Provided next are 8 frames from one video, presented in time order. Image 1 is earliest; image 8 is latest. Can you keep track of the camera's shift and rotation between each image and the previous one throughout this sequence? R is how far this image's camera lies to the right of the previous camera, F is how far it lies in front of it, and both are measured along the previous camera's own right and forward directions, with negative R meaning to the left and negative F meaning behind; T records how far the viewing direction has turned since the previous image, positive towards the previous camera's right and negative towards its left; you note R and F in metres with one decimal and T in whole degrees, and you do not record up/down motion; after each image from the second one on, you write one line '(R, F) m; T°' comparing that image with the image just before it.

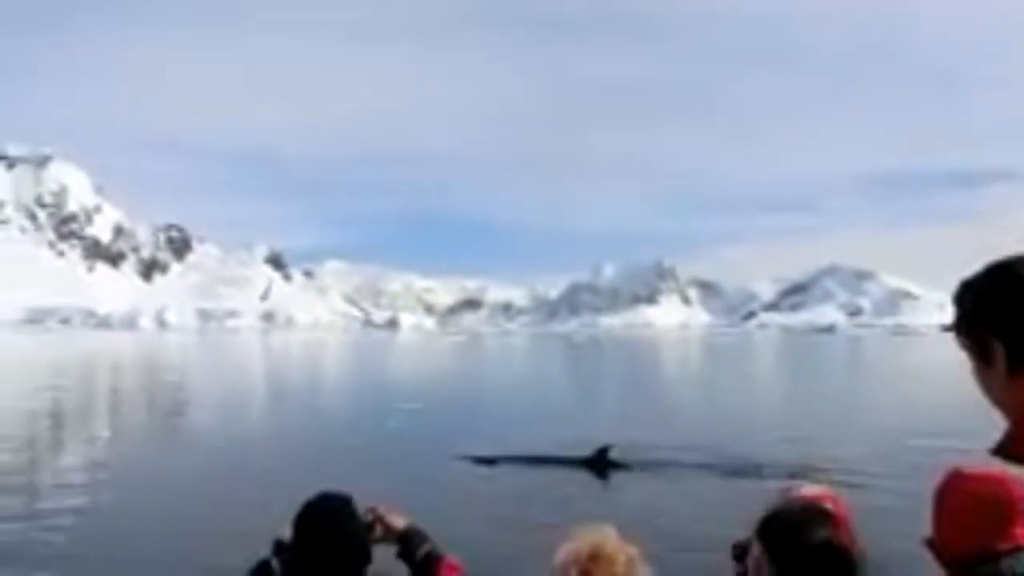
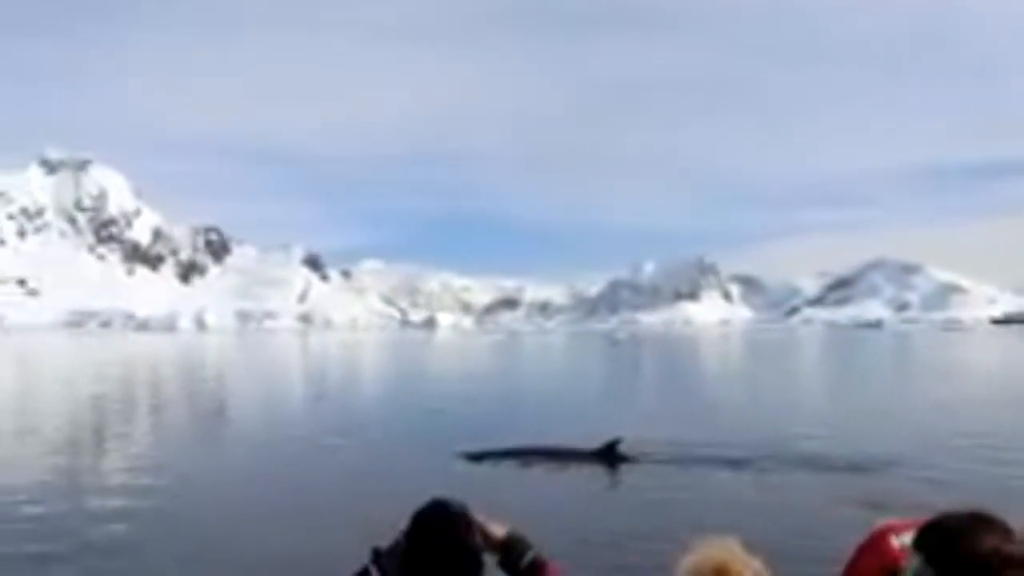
(-1.6, +0.5) m; -1°
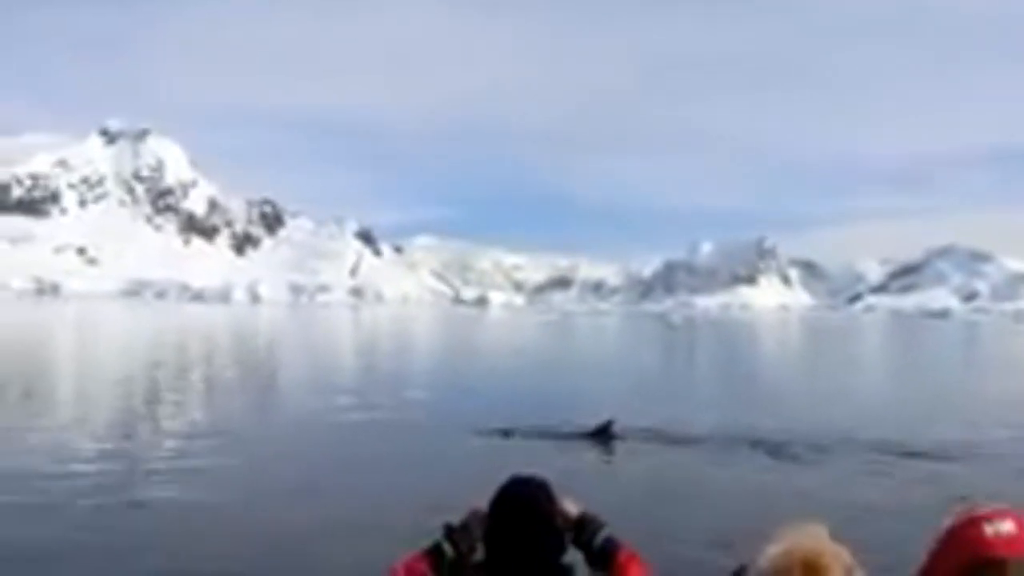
(-0.7, +0.9) m; -3°
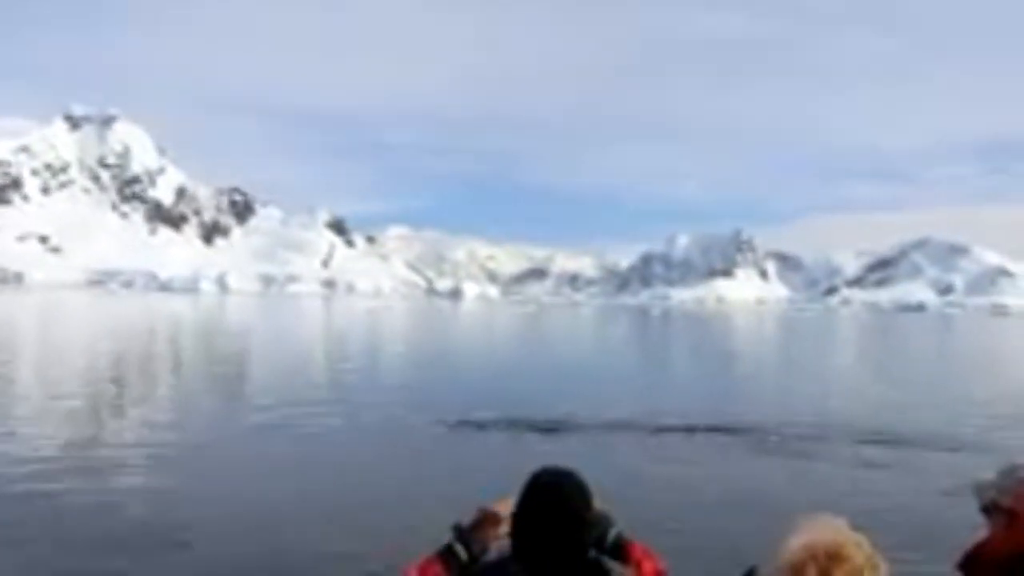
(-0.8, +1.2) m; +2°
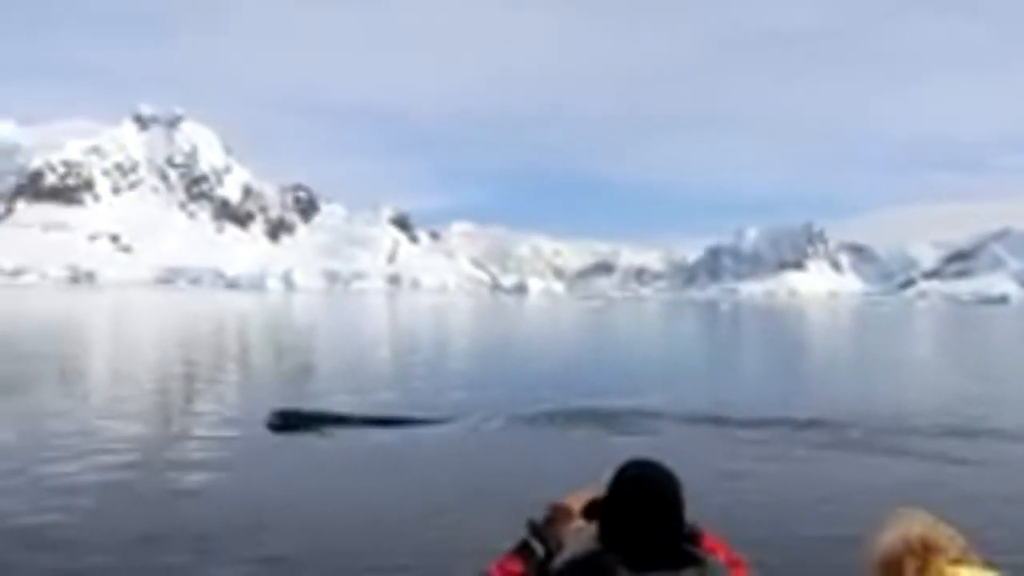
(-0.3, +1.0) m; -3°
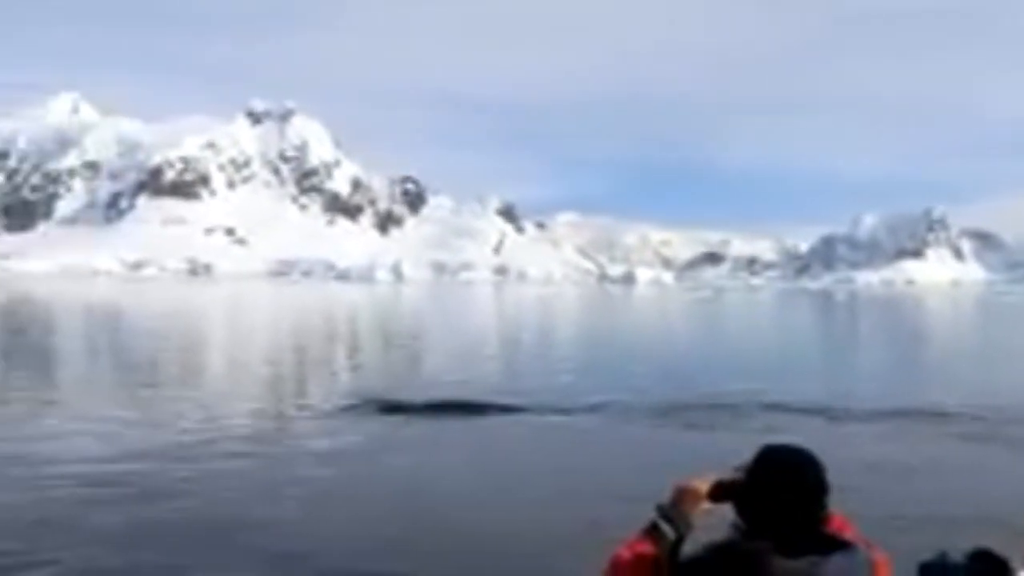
(-0.9, +0.3) m; -5°
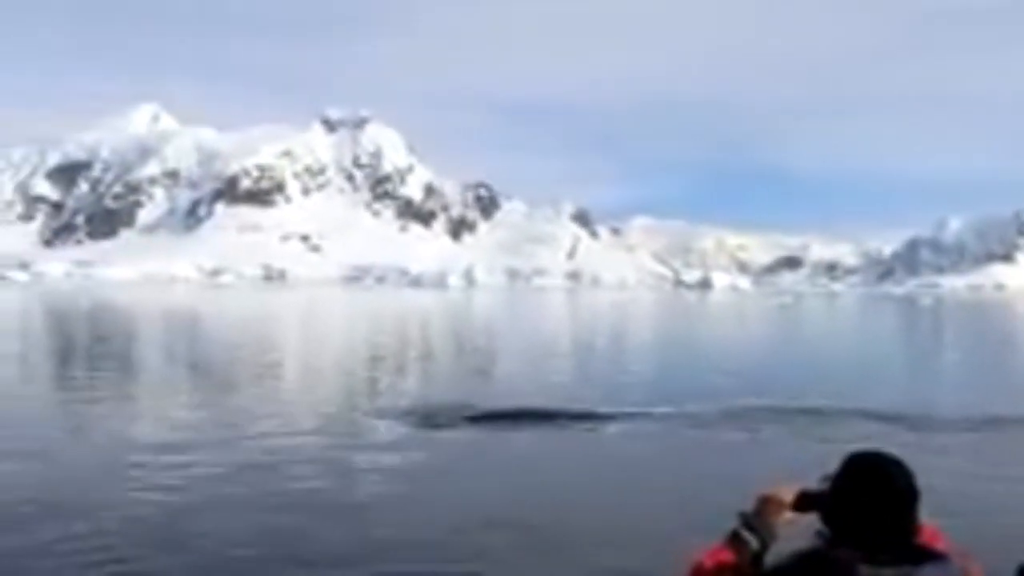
(-0.1, +0.7) m; -4°
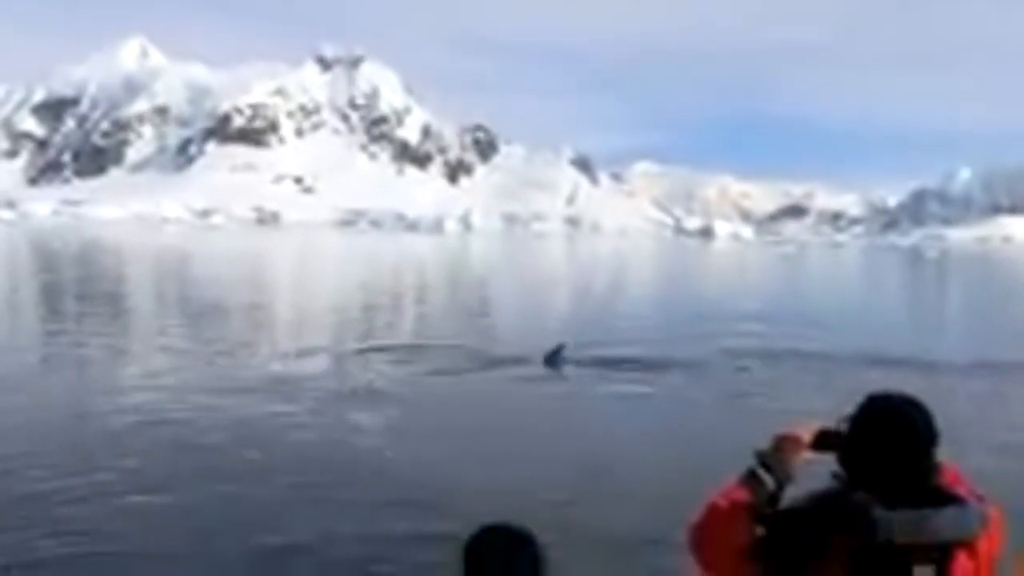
(-0.3, +1.8) m; 0°
